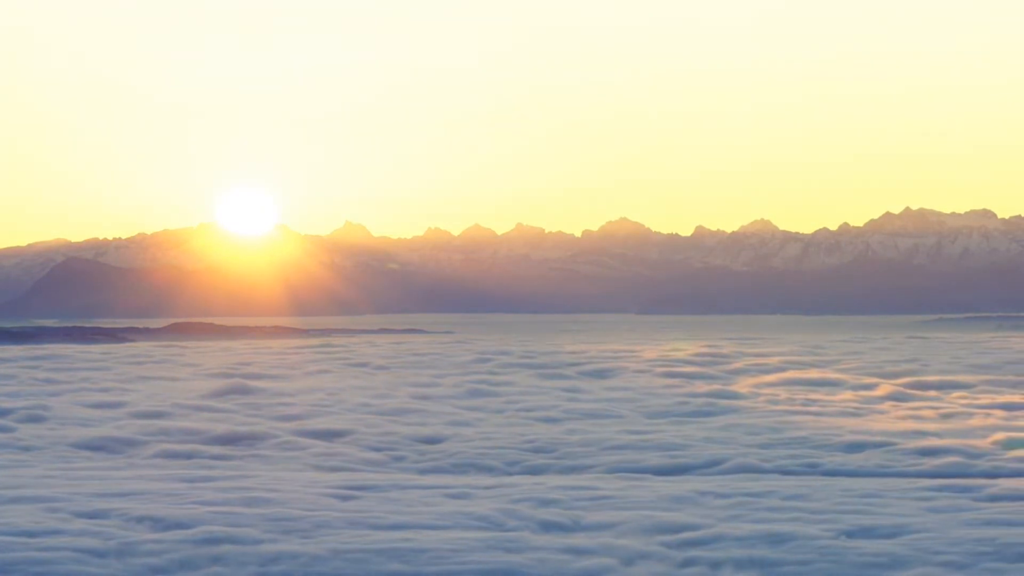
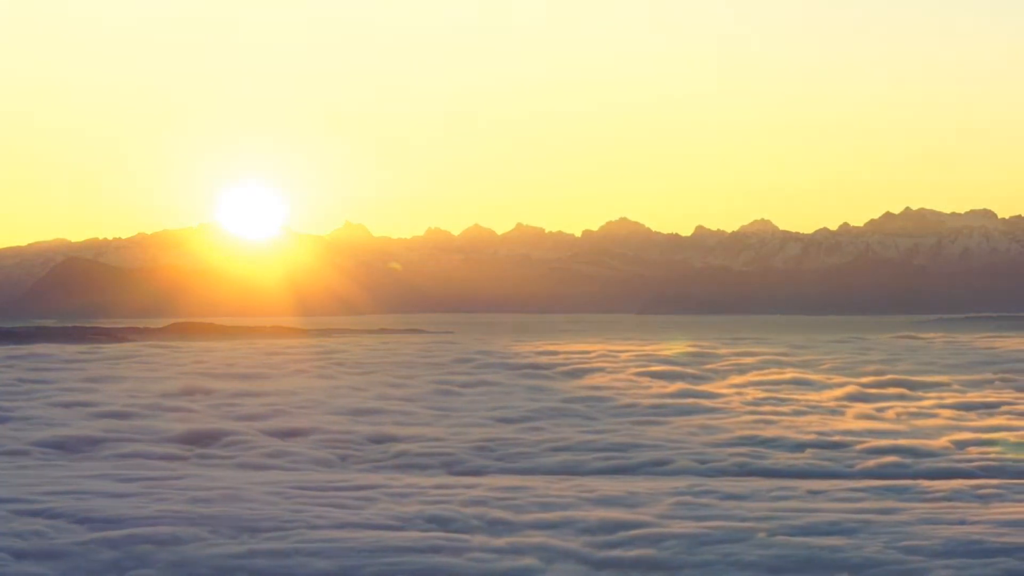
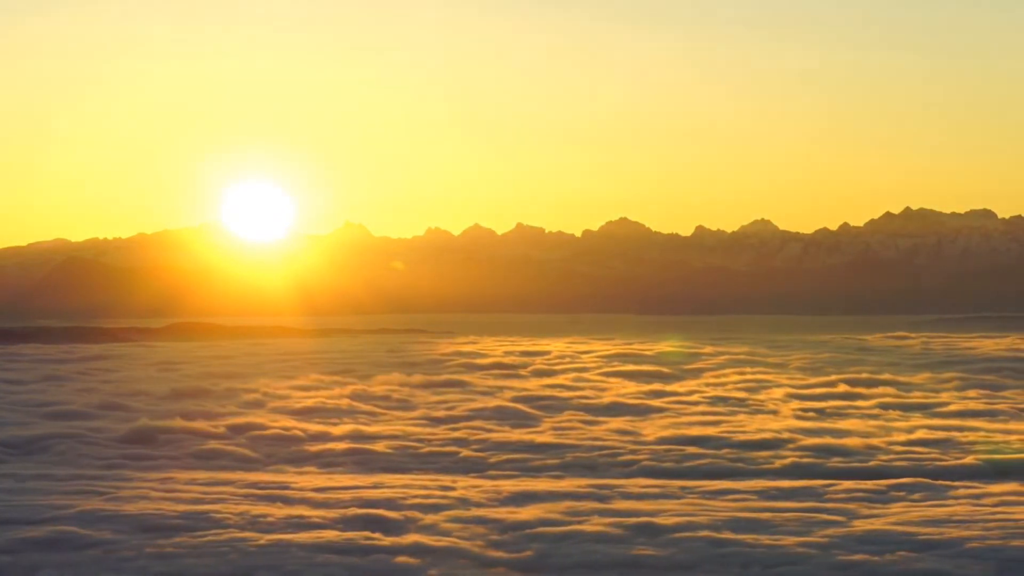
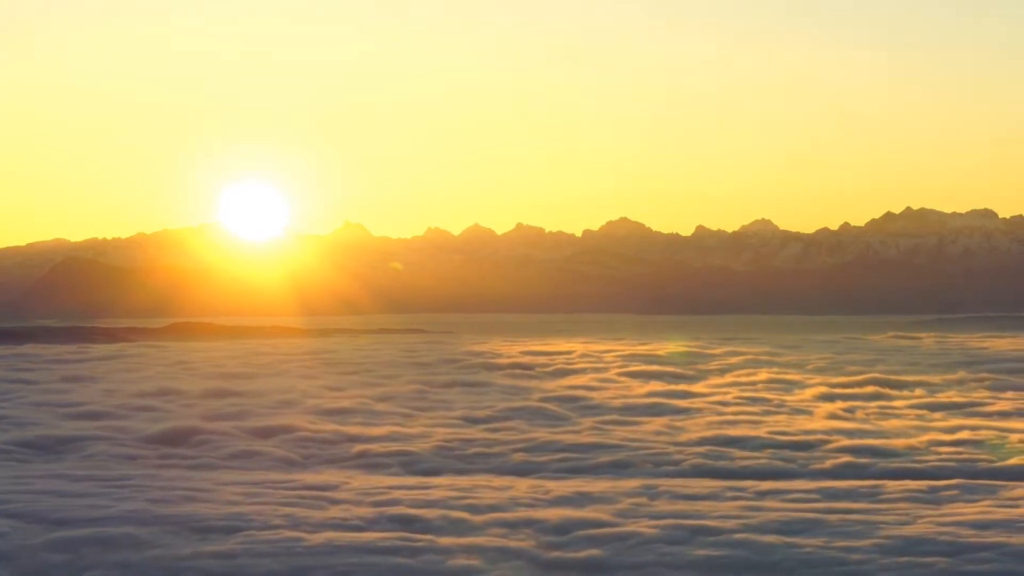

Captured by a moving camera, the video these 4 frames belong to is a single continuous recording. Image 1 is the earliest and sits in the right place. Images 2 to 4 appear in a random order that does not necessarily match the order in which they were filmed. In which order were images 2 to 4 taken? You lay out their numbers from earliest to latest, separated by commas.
2, 4, 3
